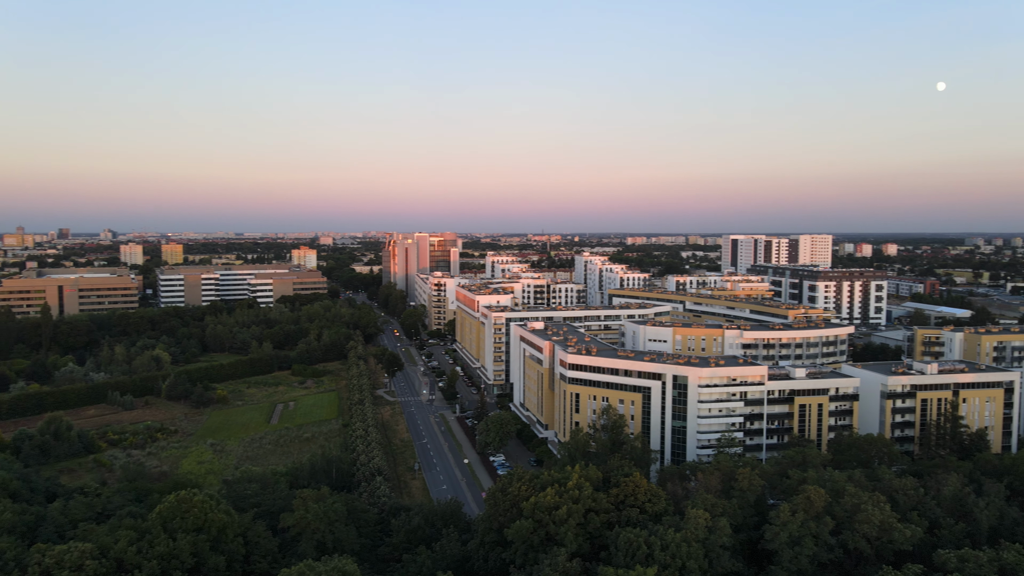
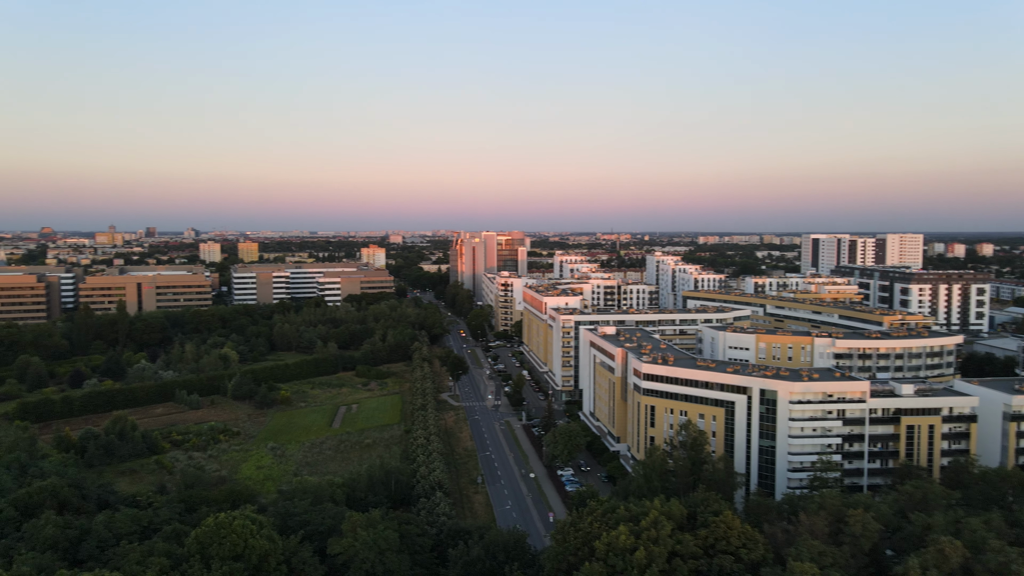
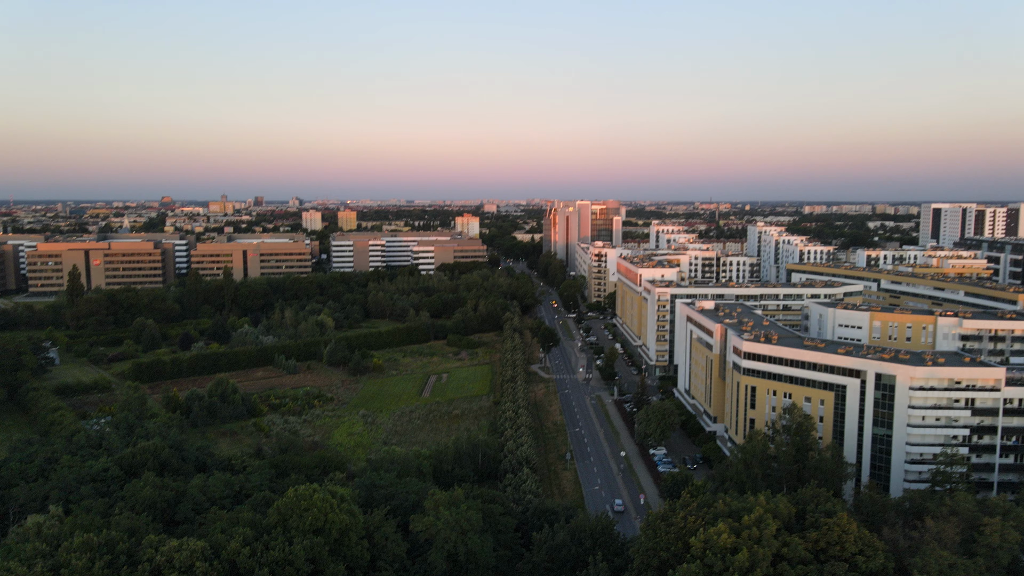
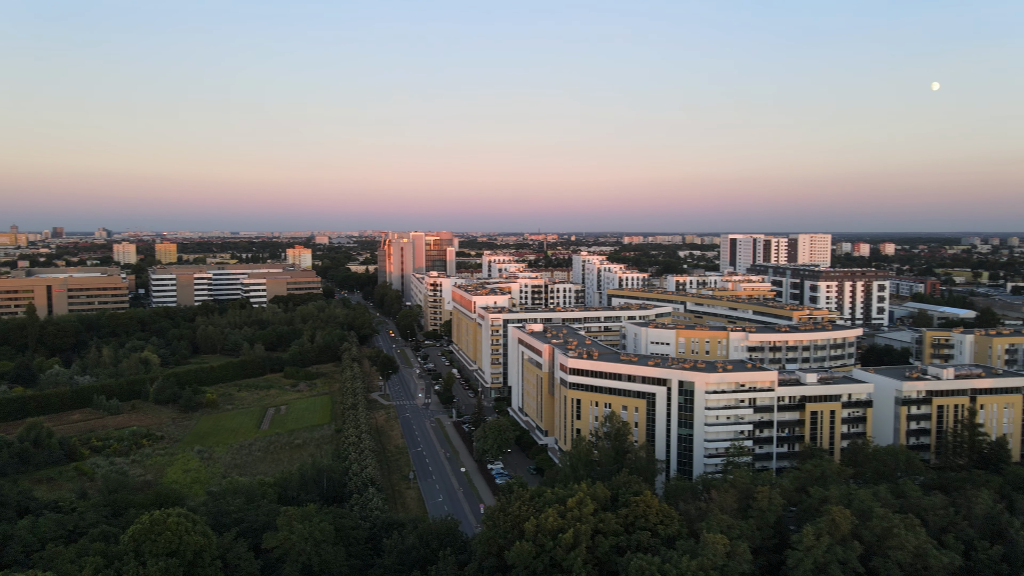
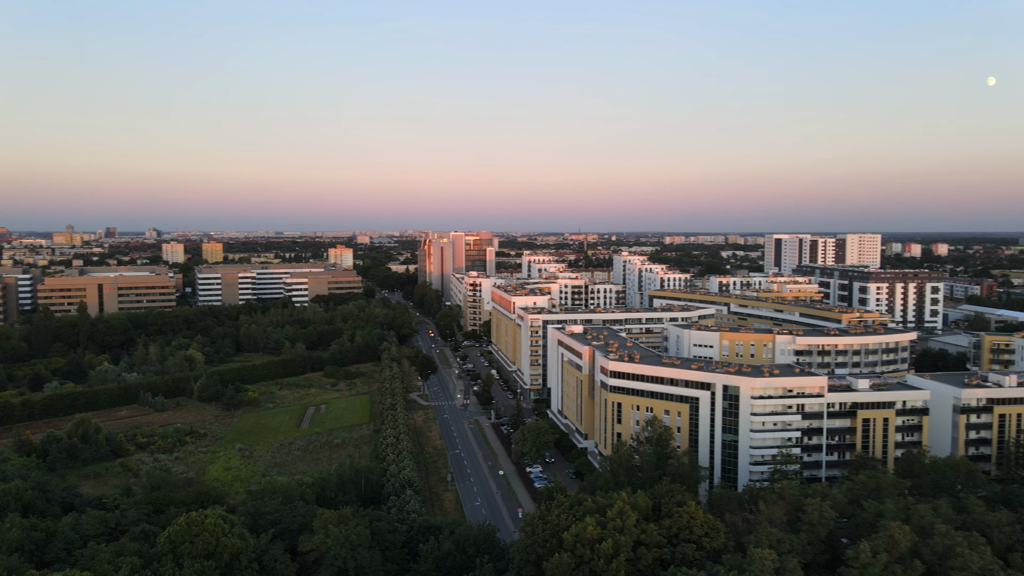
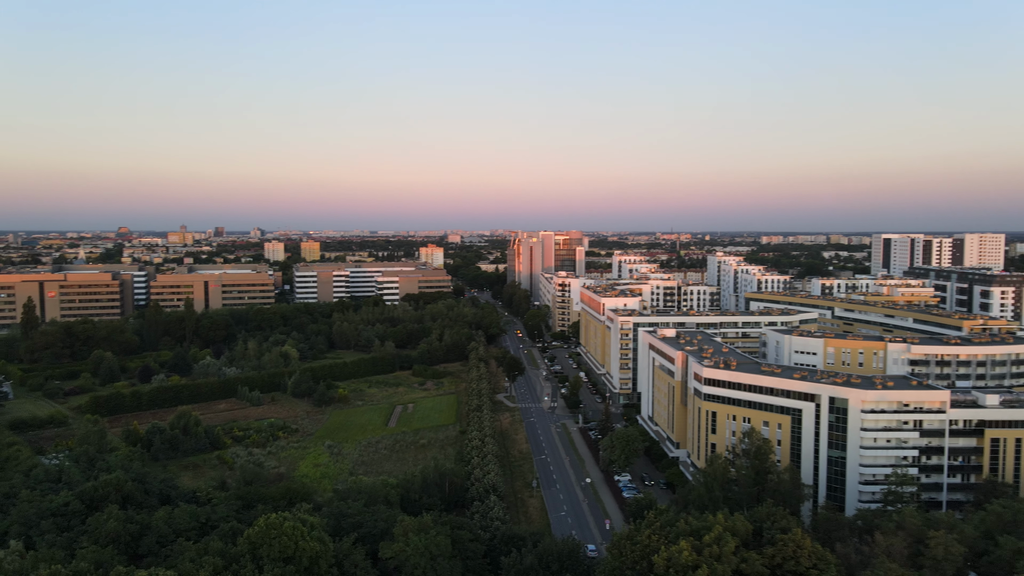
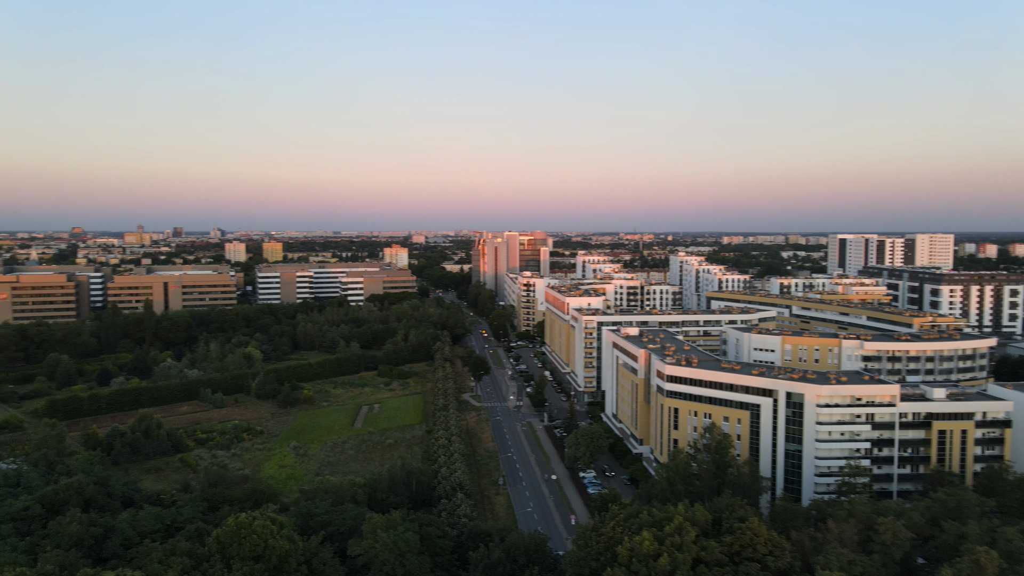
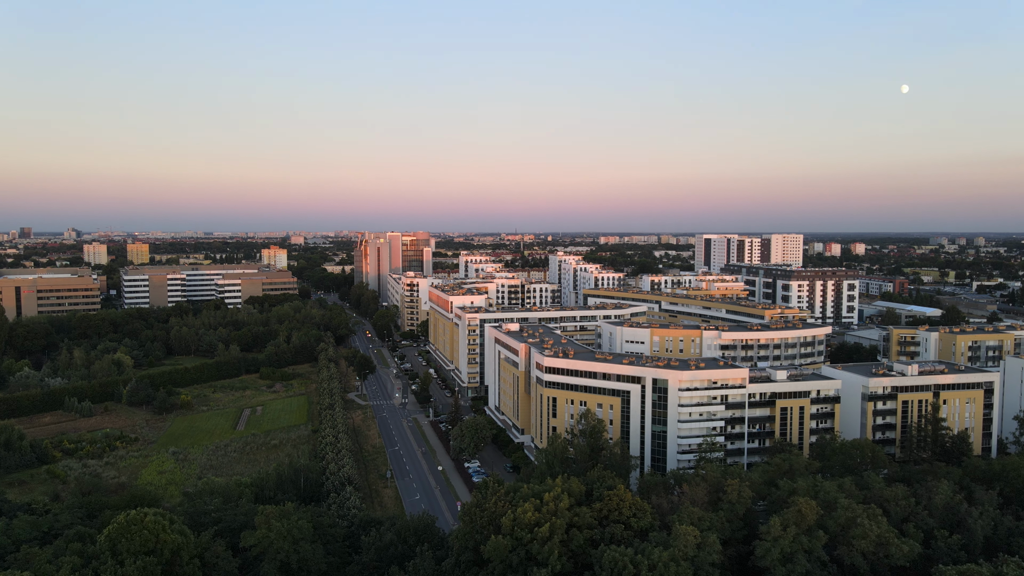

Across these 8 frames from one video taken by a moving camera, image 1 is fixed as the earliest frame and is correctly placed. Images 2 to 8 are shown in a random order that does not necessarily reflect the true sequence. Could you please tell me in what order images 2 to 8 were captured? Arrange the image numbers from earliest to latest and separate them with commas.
8, 4, 5, 2, 7, 6, 3
